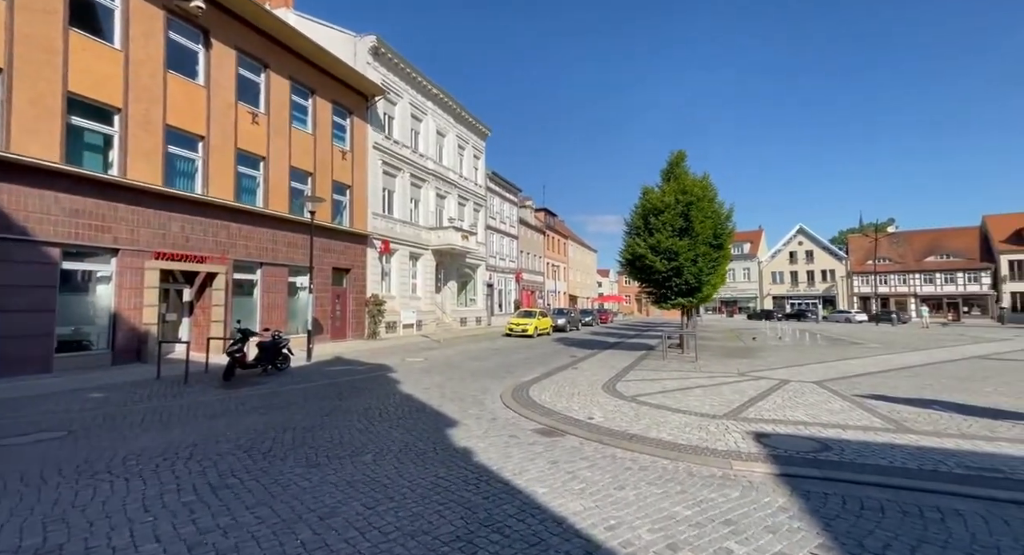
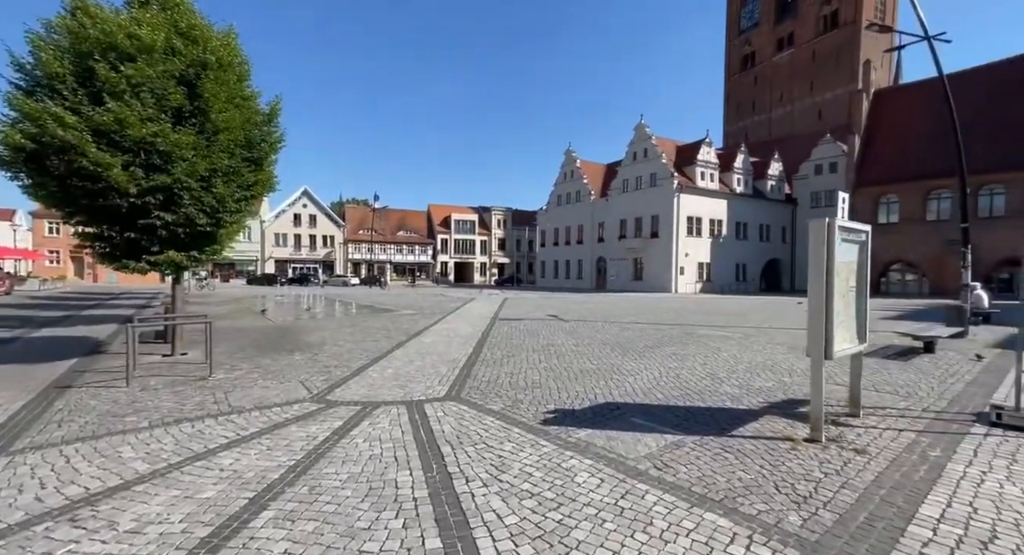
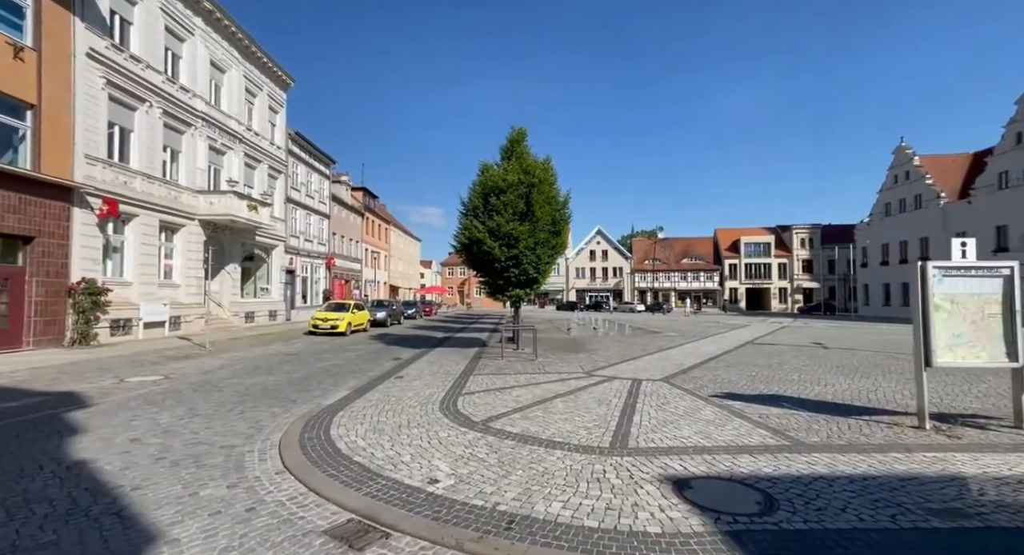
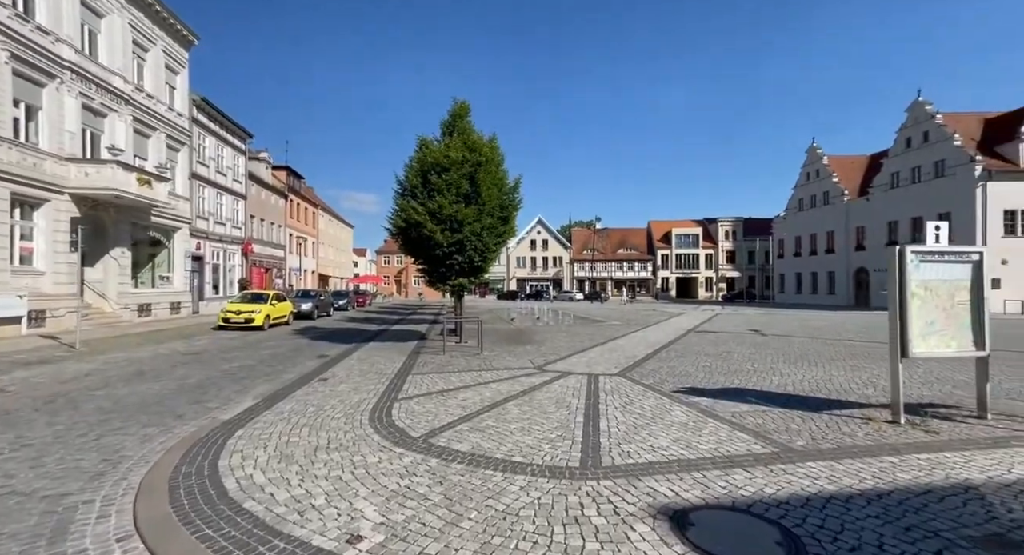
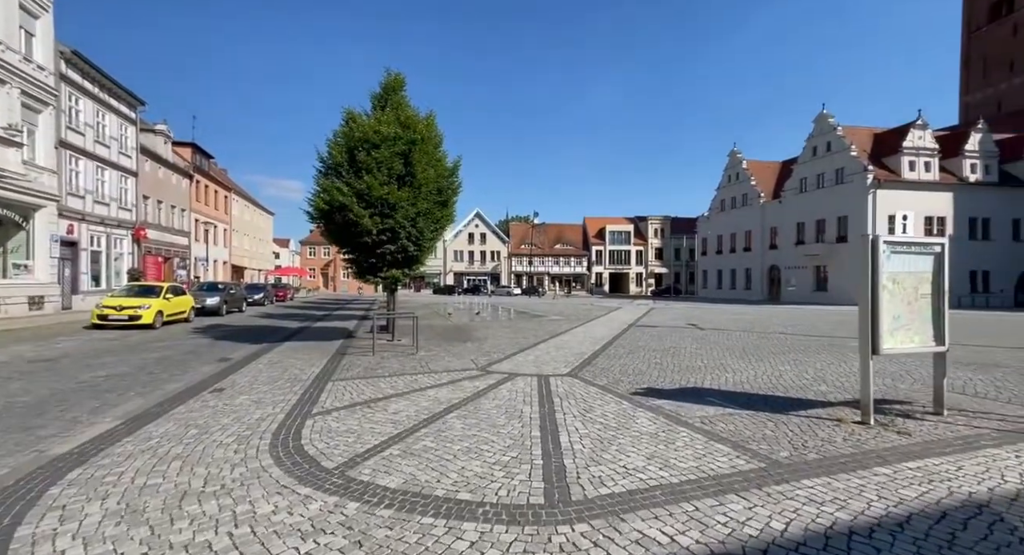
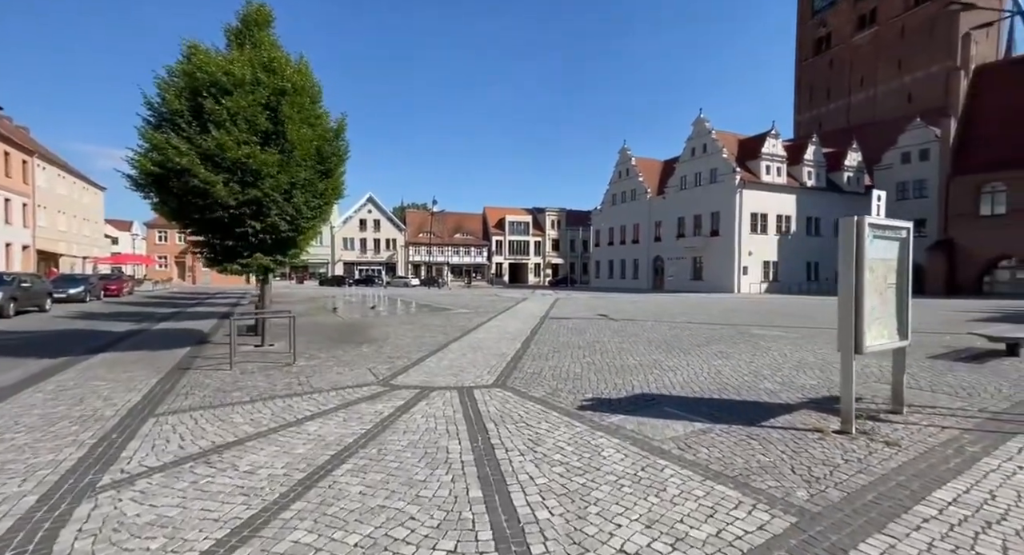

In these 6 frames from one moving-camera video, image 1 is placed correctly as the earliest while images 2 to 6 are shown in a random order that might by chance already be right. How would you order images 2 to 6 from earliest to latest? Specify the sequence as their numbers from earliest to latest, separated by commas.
3, 4, 5, 6, 2
